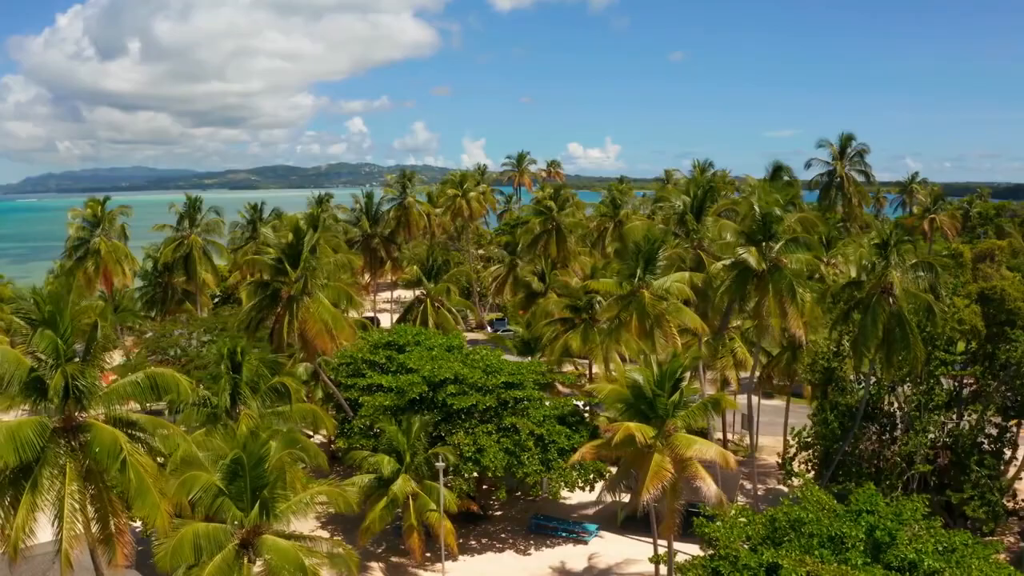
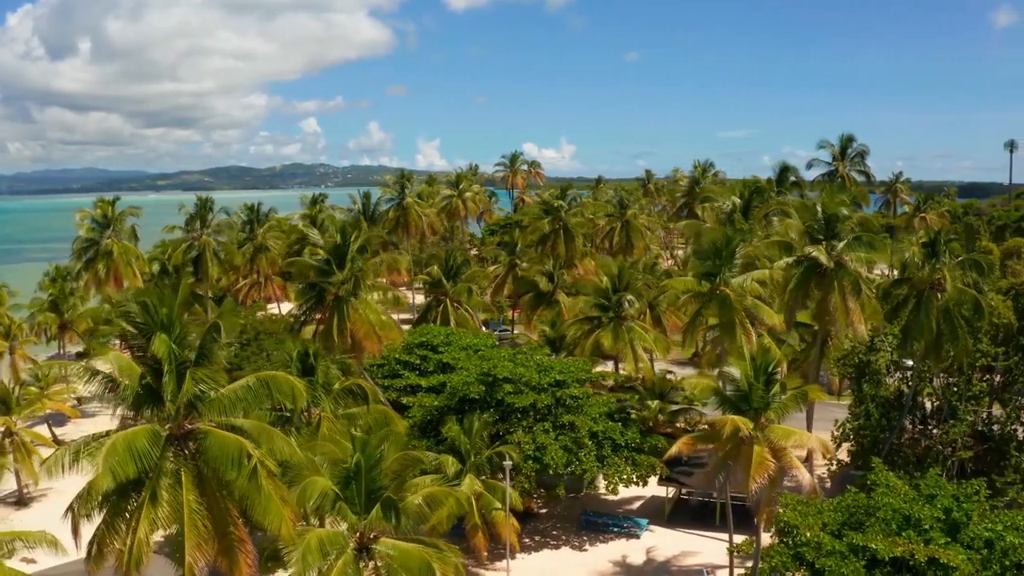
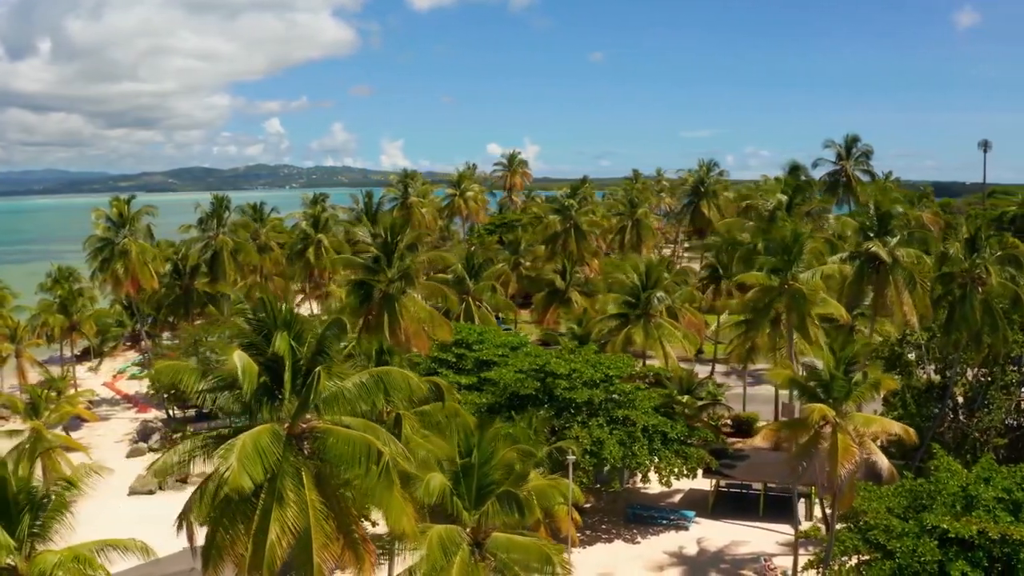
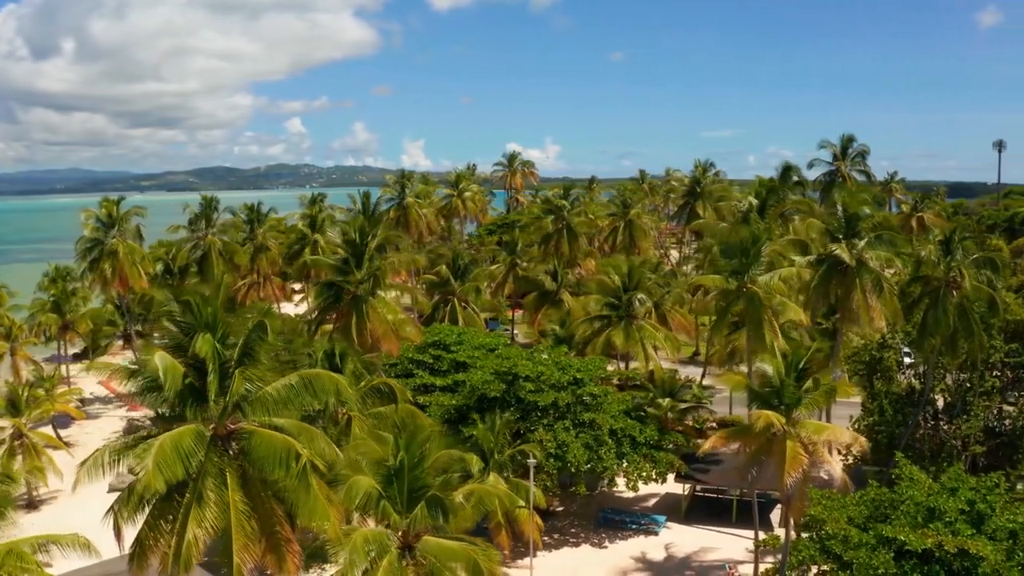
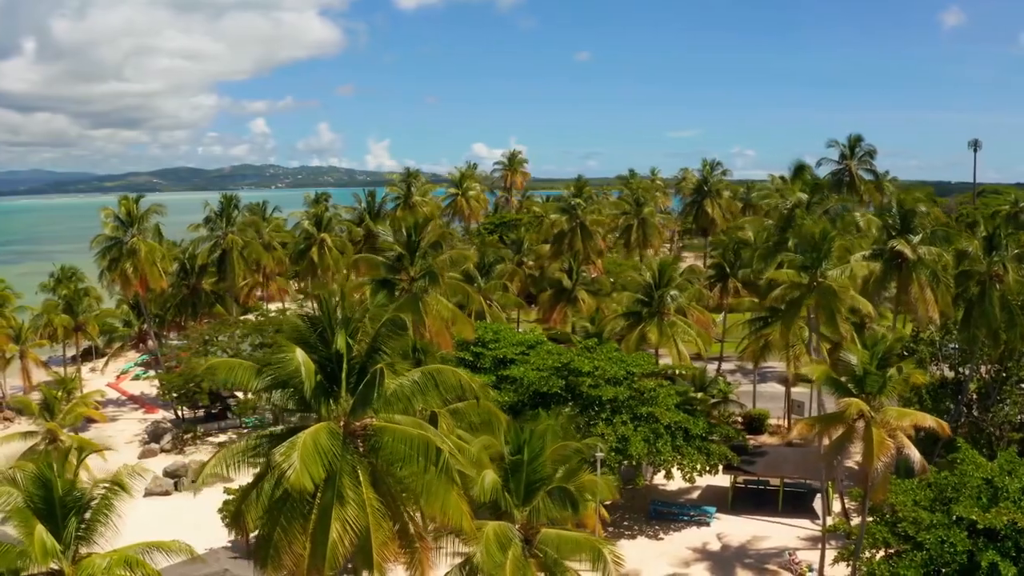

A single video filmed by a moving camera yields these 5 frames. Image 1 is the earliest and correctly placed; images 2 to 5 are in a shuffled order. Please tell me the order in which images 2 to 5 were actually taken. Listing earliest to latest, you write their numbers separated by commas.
2, 4, 3, 5
